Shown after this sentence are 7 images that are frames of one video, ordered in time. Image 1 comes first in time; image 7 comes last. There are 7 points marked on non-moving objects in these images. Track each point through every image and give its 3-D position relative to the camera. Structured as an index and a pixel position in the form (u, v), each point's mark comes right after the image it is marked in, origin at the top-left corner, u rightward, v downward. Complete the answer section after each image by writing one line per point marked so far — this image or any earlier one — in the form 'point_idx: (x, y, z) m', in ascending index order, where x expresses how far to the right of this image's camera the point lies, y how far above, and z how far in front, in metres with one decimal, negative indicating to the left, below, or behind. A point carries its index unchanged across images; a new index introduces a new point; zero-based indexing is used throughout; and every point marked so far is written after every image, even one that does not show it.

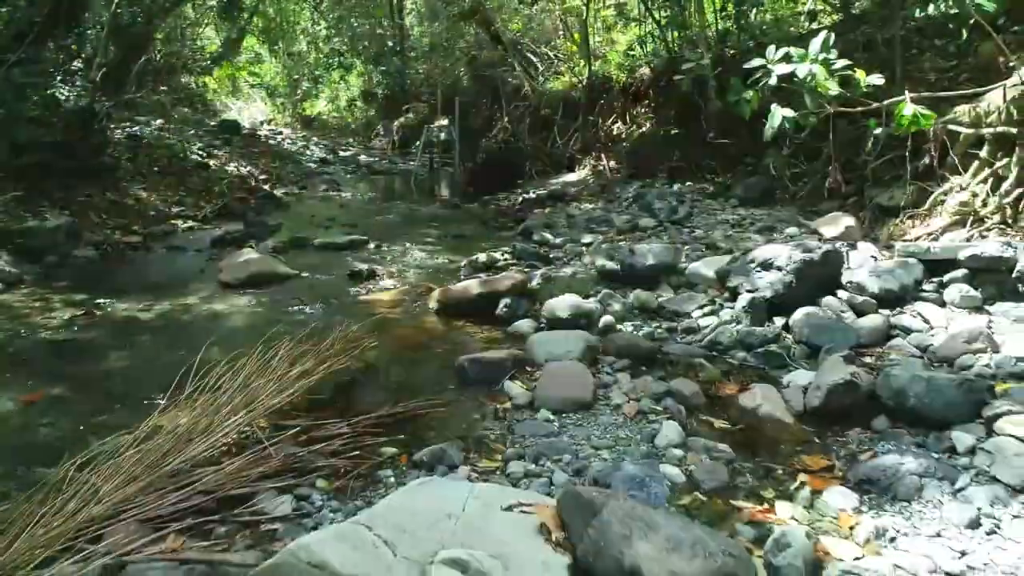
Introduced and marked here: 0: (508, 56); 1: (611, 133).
0: (-0.1, +5.1, +15.3) m
1: (+1.8, +3.0, +13.5) m
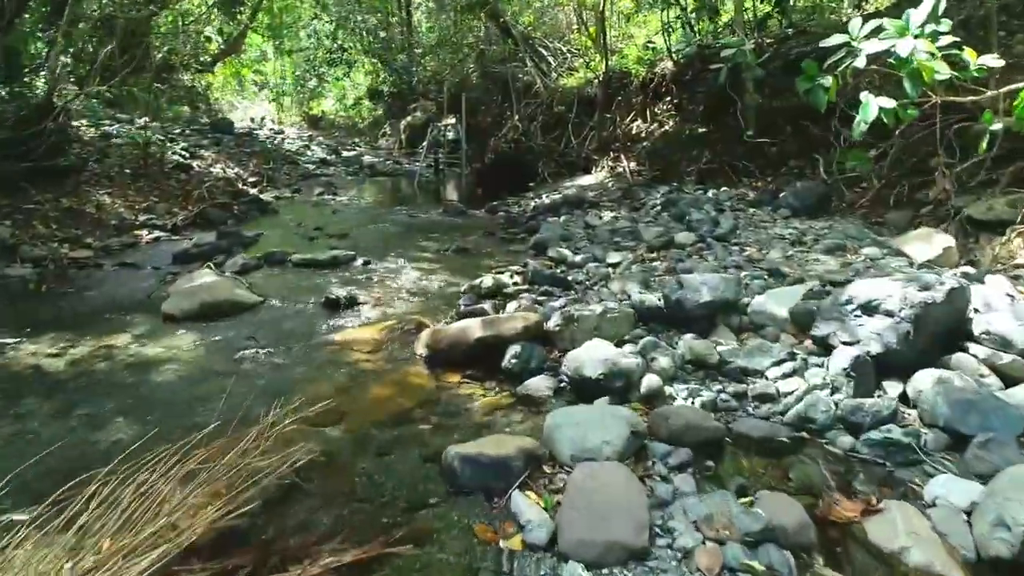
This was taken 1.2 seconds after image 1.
0: (+0.1, +4.9, +14.2) m
1: (+2.0, +2.8, +12.3) m
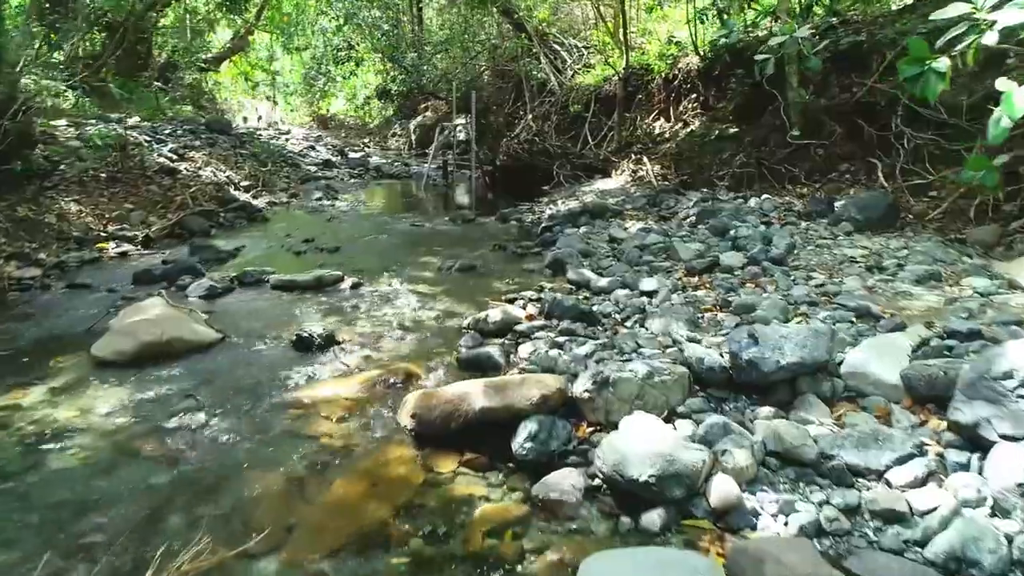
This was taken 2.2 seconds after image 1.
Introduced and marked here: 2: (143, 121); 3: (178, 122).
0: (+0.4, +4.6, +13.3) m
1: (+2.3, +2.6, +11.4) m
2: (-6.9, +3.1, +12.9) m
3: (-6.9, +3.4, +14.2) m
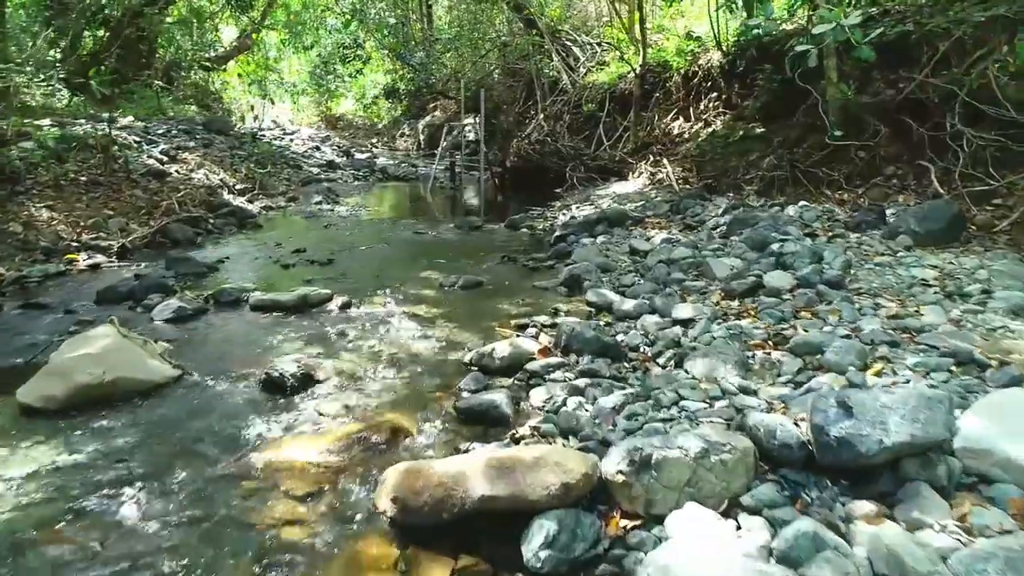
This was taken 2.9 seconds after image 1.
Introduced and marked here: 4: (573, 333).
0: (+0.6, +4.5, +12.7) m
1: (+2.4, +2.4, +10.7) m
2: (-6.7, +3.0, +12.4) m
3: (-6.7, +3.3, +13.7) m
4: (+0.3, -0.2, +3.6) m
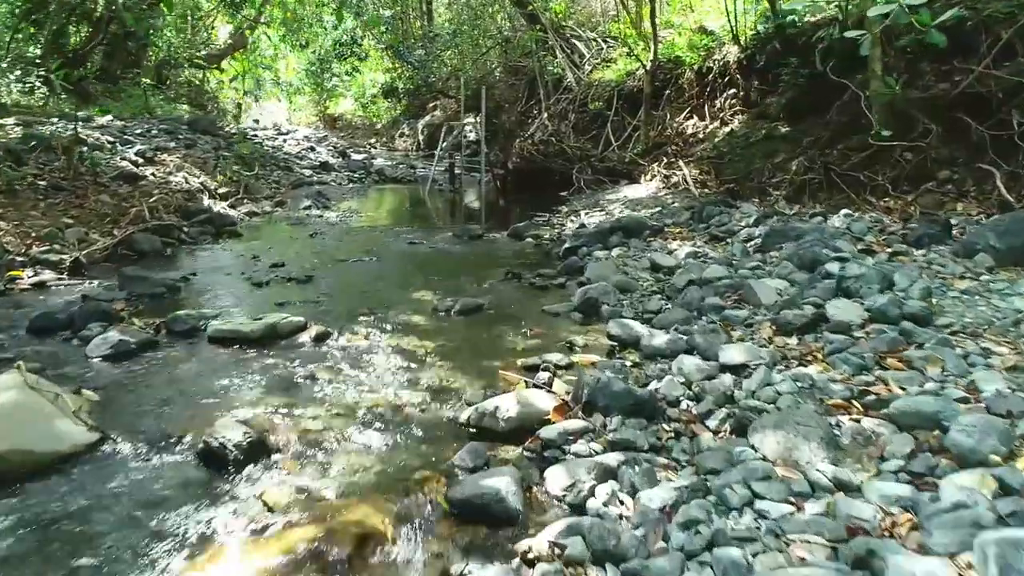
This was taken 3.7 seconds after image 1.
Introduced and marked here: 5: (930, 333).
0: (+0.7, +4.3, +11.9) m
1: (+2.5, +2.3, +9.9) m
2: (-6.6, +2.8, +11.6) m
3: (-6.6, +3.1, +13.0) m
4: (+0.3, -0.4, +2.8) m
5: (+1.8, -0.2, +3.0) m
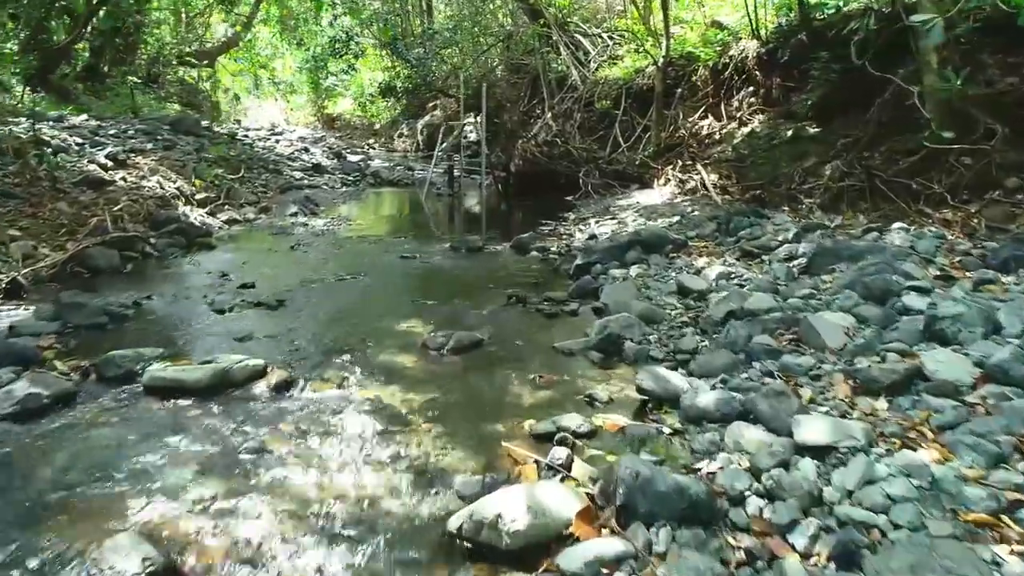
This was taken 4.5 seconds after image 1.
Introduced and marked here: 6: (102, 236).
0: (+0.7, +4.1, +11.2) m
1: (+2.5, +2.1, +9.2) m
2: (-6.6, +2.6, +10.9) m
3: (-6.6, +2.9, +12.2) m
4: (+0.4, -0.6, +2.1) m
5: (+1.8, -0.4, +2.2) m
6: (-3.7, +0.5, +6.3) m
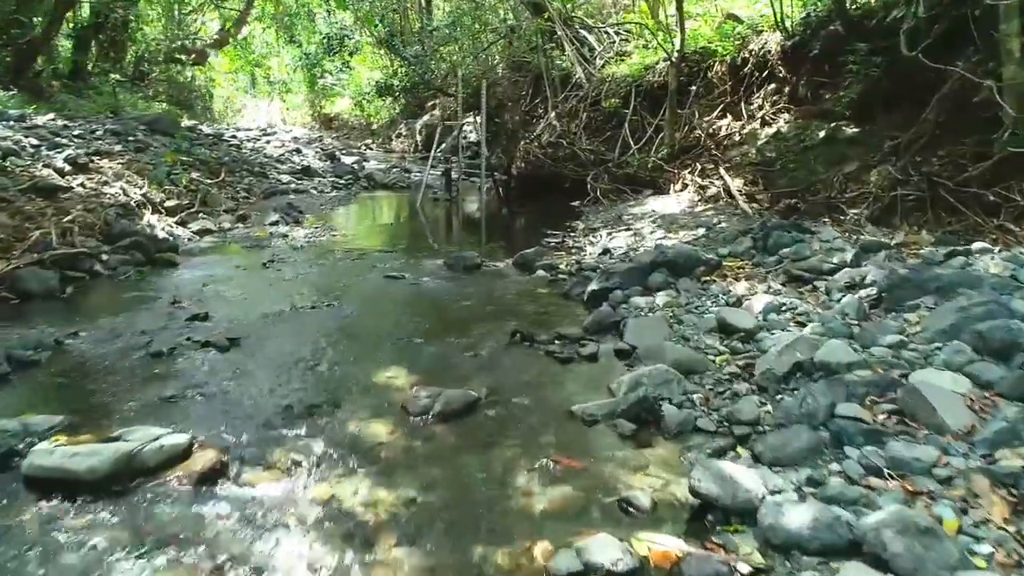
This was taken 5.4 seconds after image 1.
0: (+0.7, +3.9, +10.3) m
1: (+2.5, +1.9, +8.3) m
2: (-6.6, +2.4, +10.0) m
3: (-6.5, +2.8, +11.4) m
4: (+0.4, -0.8, +1.2) m
5: (+1.9, -0.6, +1.4) m
6: (-3.7, +0.3, +5.4) m
